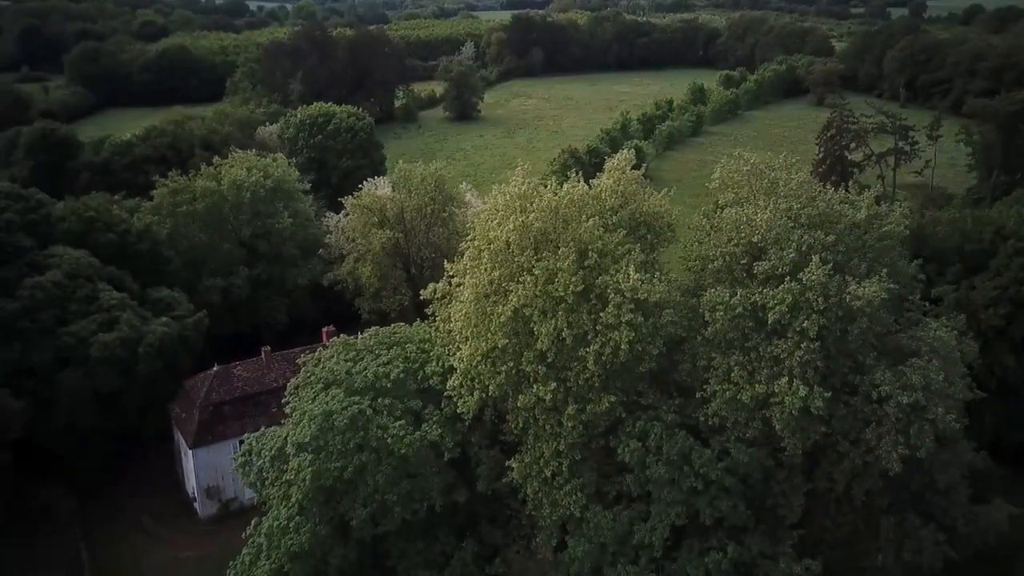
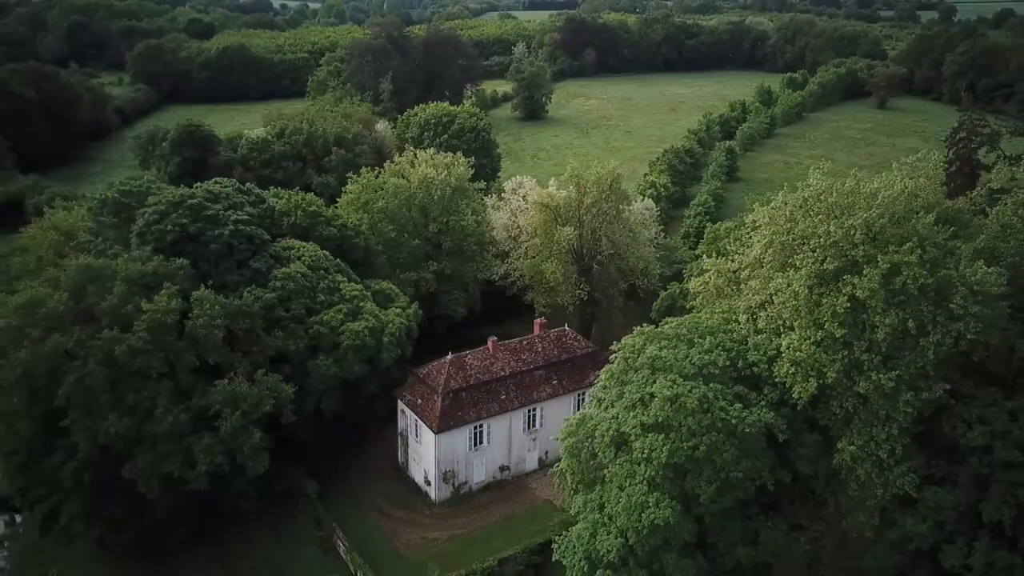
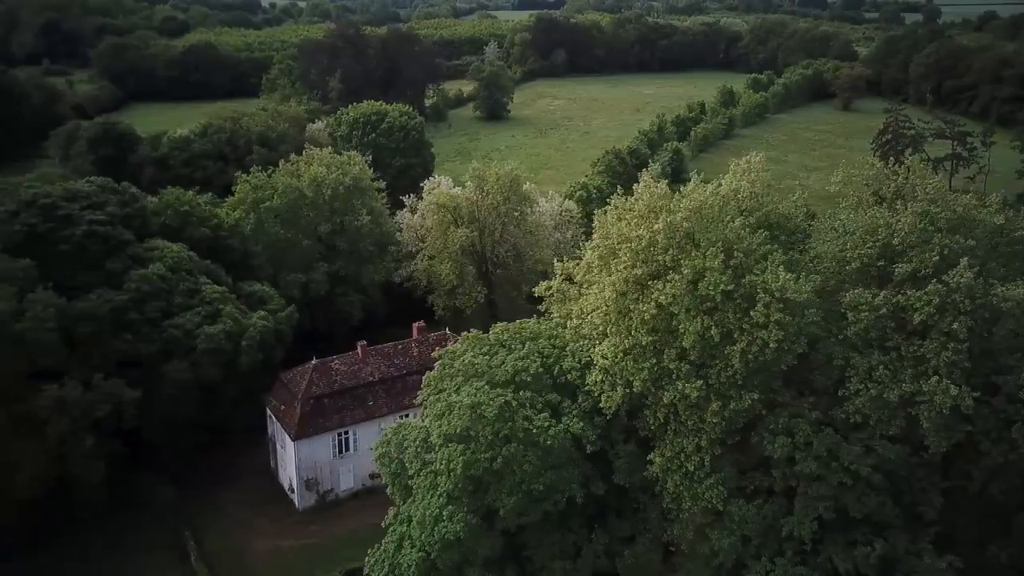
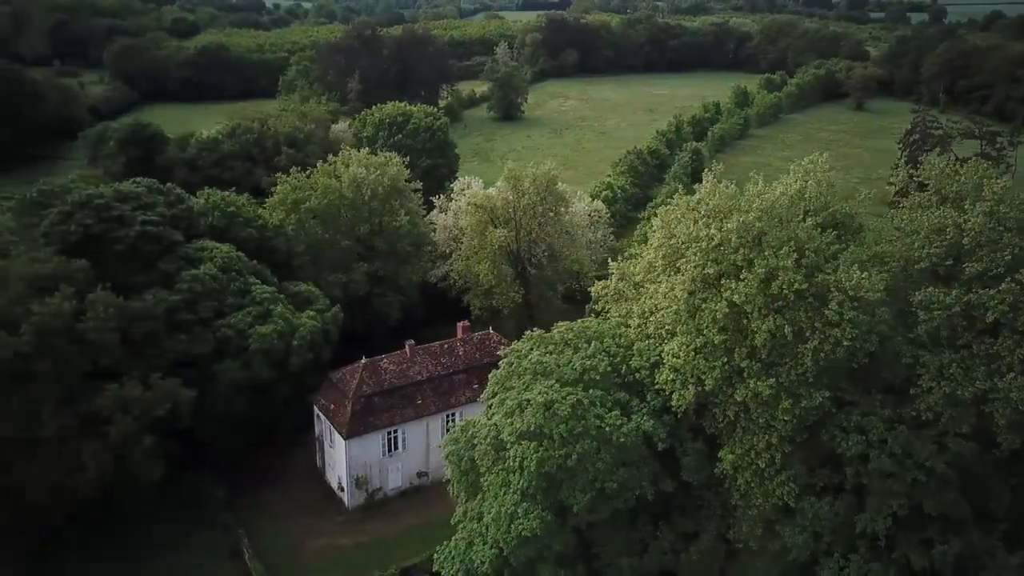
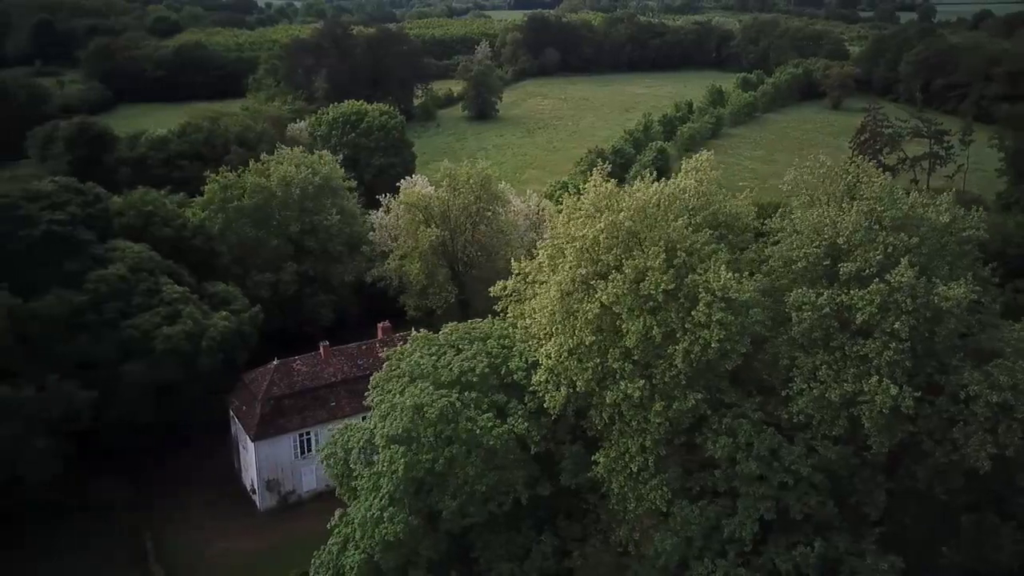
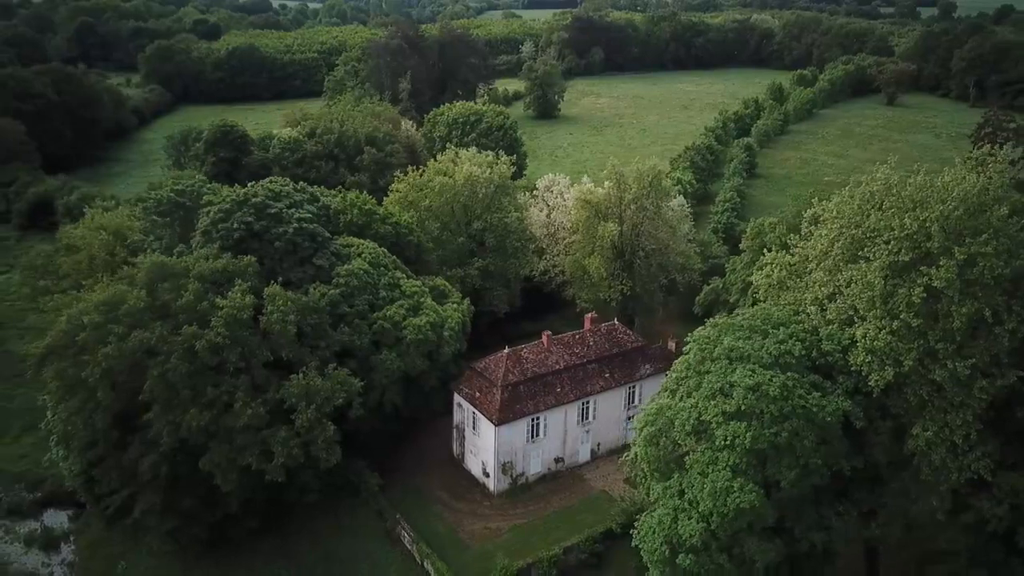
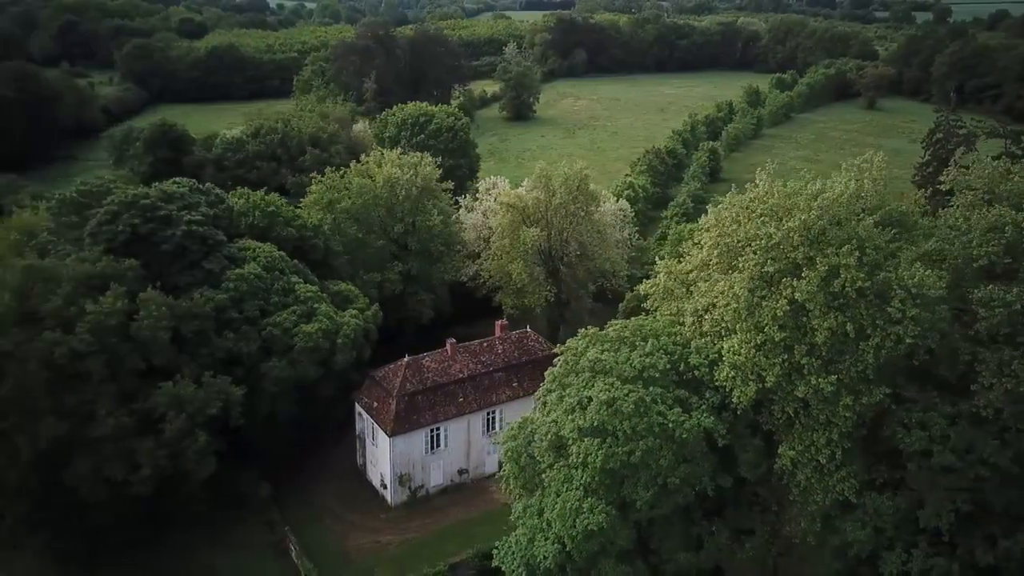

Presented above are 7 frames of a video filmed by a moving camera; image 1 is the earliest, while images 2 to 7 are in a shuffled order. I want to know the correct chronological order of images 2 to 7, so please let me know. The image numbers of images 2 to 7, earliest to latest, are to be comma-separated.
5, 3, 4, 7, 2, 6
